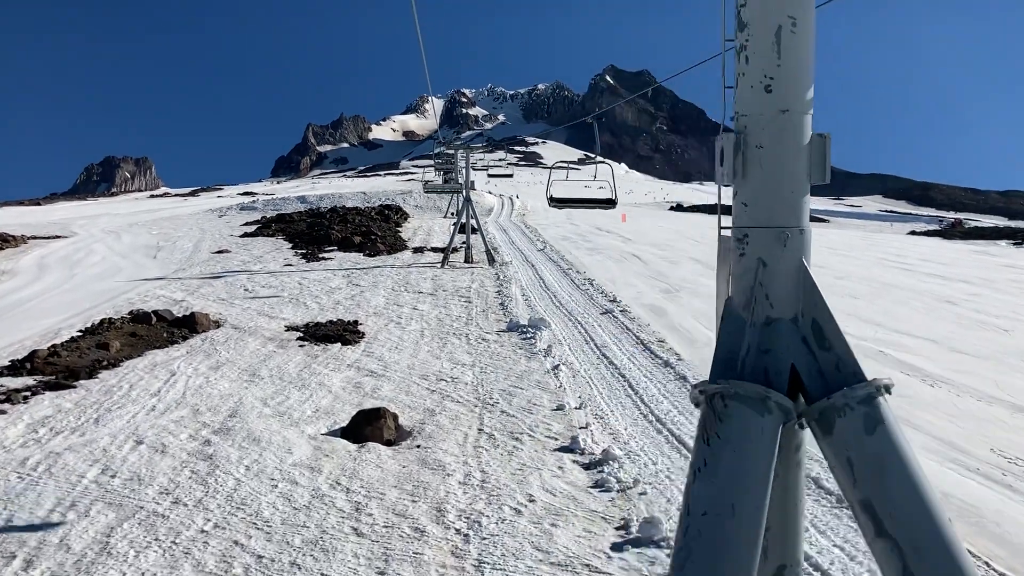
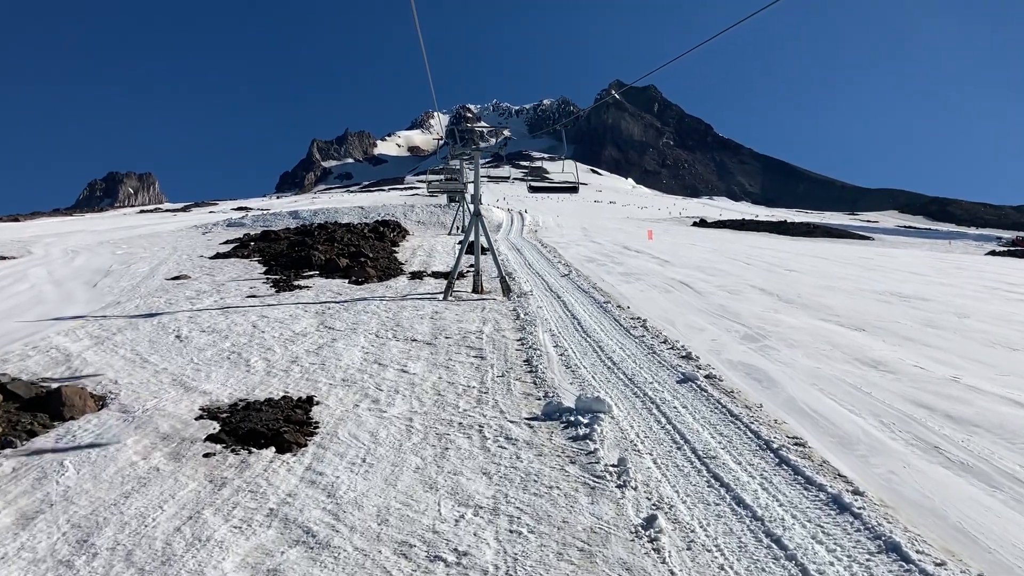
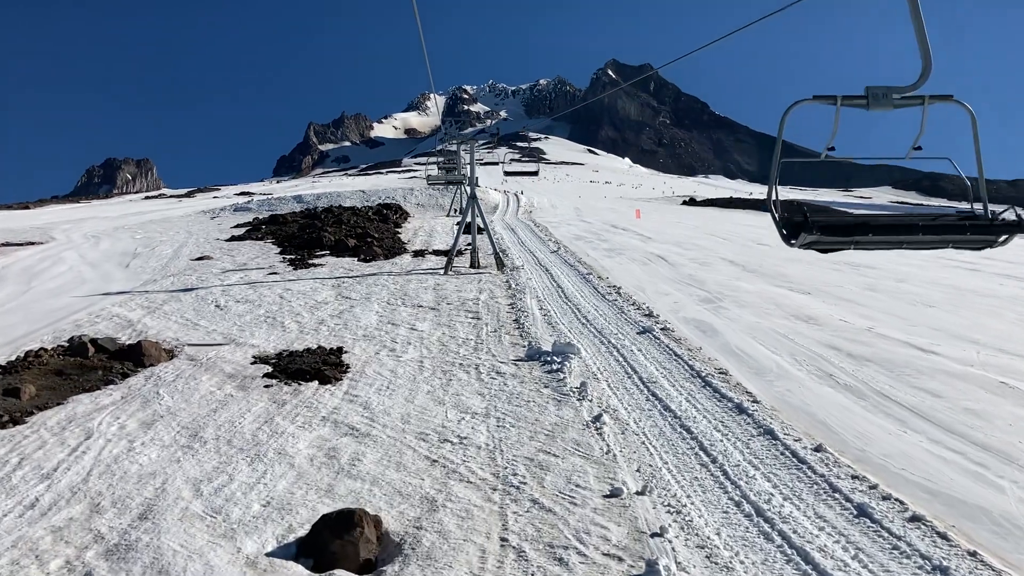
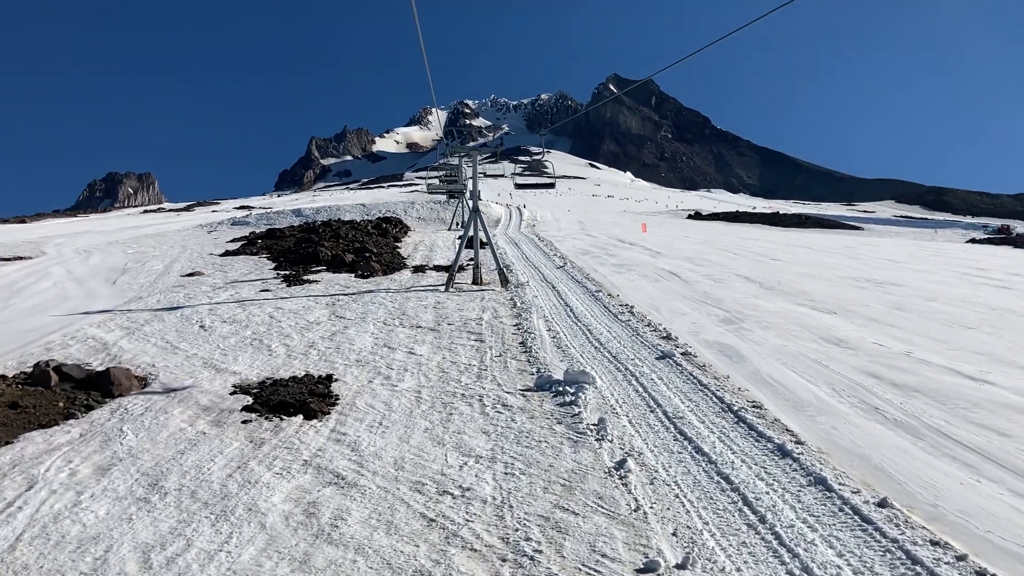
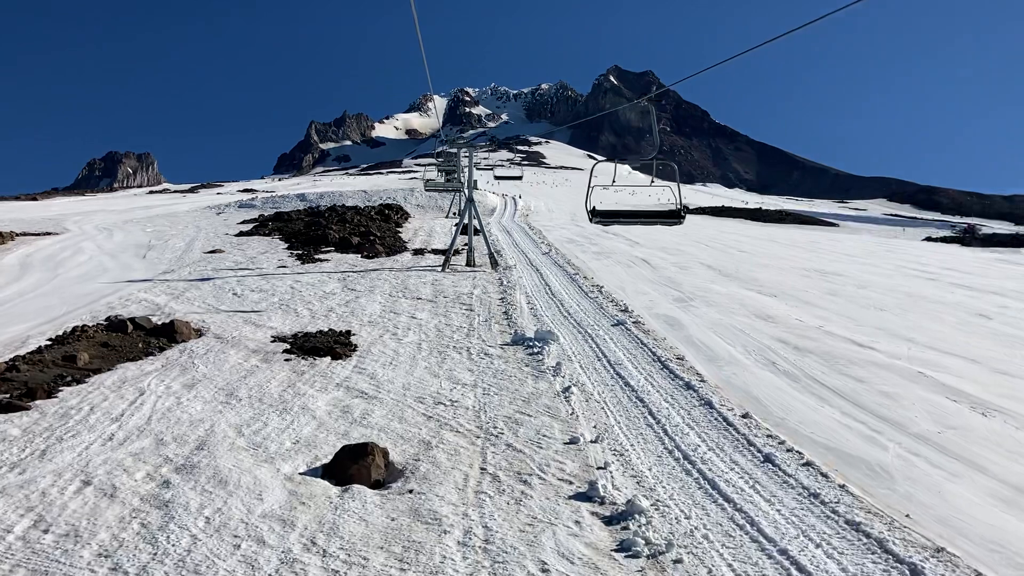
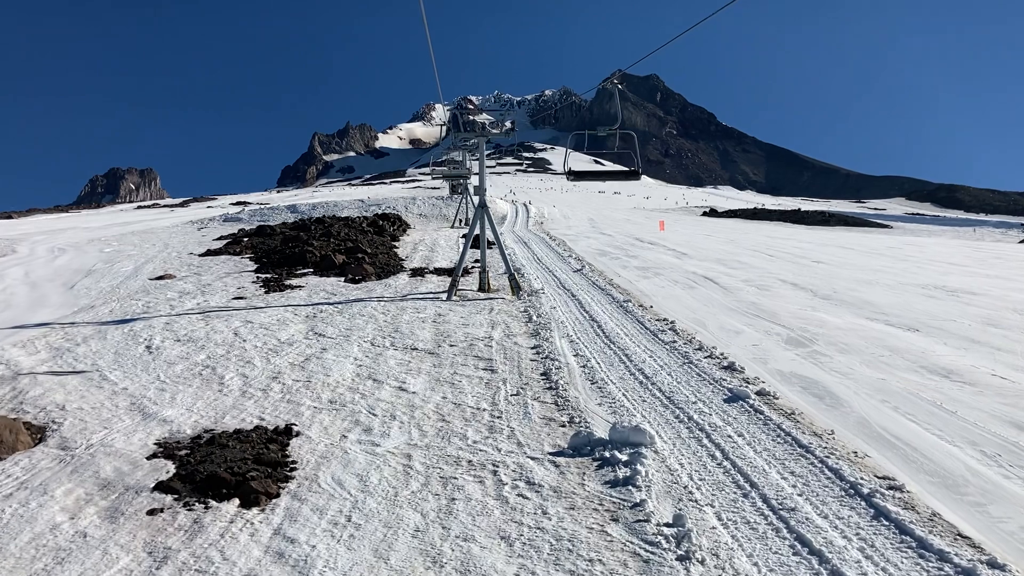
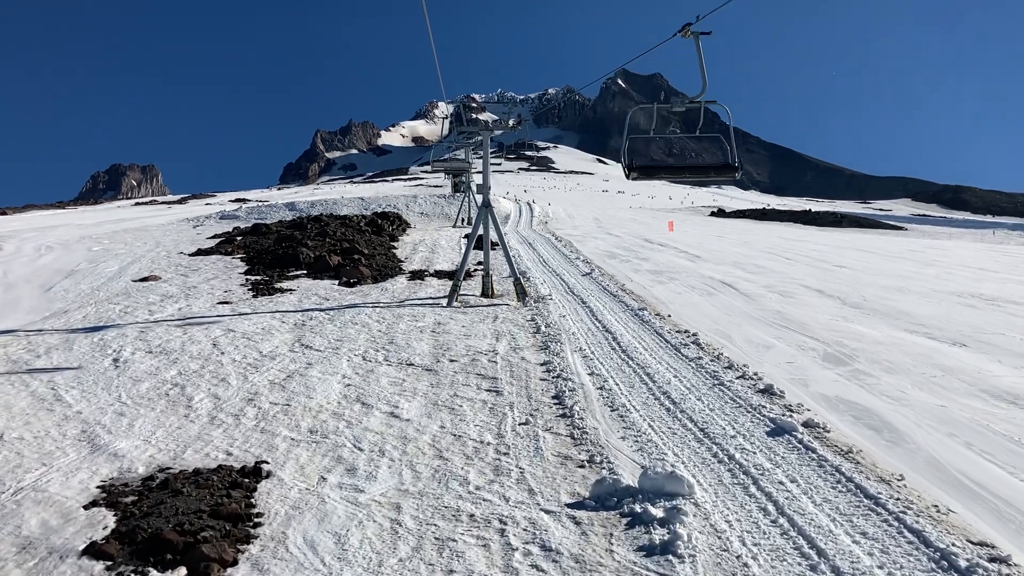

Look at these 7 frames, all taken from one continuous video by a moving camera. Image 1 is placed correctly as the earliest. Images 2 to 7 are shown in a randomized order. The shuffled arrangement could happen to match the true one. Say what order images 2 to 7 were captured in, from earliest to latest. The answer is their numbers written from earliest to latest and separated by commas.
5, 3, 4, 2, 6, 7
